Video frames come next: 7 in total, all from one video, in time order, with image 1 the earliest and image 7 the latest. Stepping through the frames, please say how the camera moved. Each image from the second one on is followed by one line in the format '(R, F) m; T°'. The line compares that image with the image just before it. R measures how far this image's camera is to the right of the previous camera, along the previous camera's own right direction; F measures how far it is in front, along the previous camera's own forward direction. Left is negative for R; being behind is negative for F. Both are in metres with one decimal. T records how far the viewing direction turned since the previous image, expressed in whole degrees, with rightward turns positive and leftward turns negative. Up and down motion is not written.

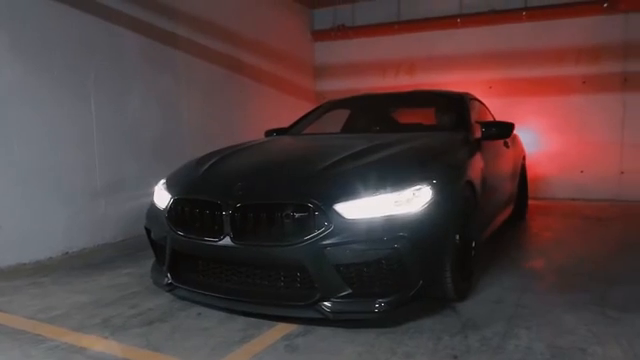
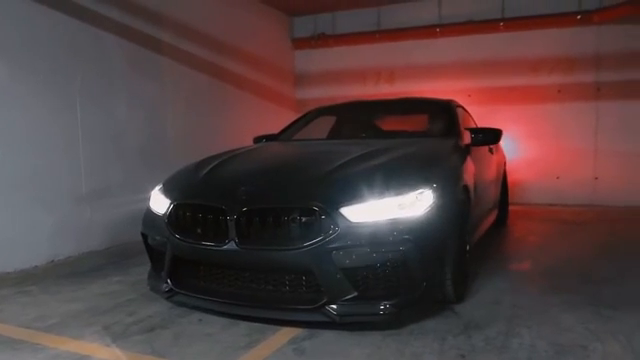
(-0.2, 0.0) m; +3°
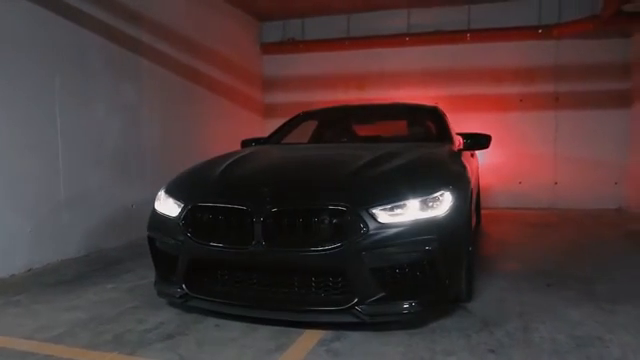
(-0.4, 0.0) m; +7°
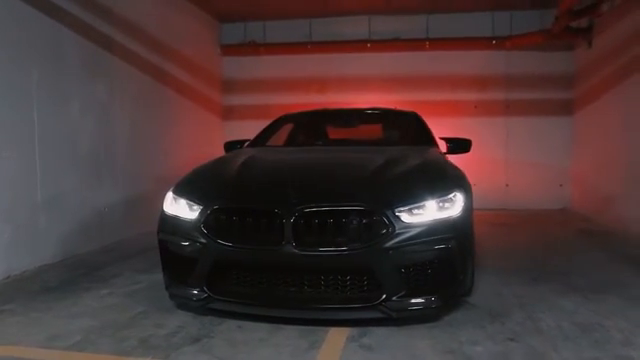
(-0.5, 0.0) m; +8°
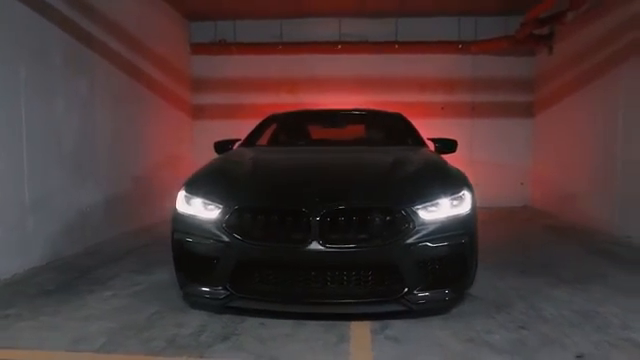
(-0.4, -0.1) m; +6°
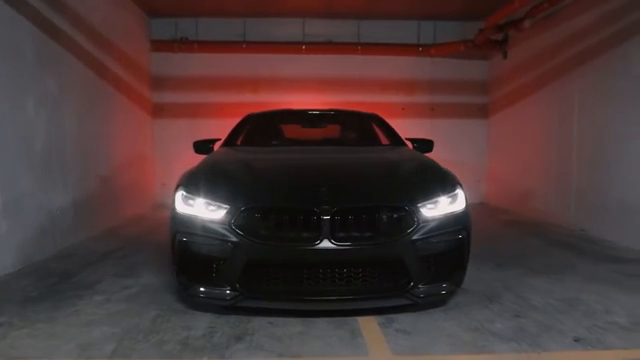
(-0.4, 0.0) m; +7°
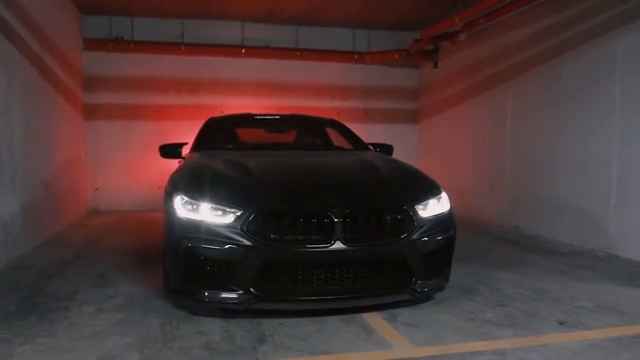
(-0.6, -0.1) m; +11°
